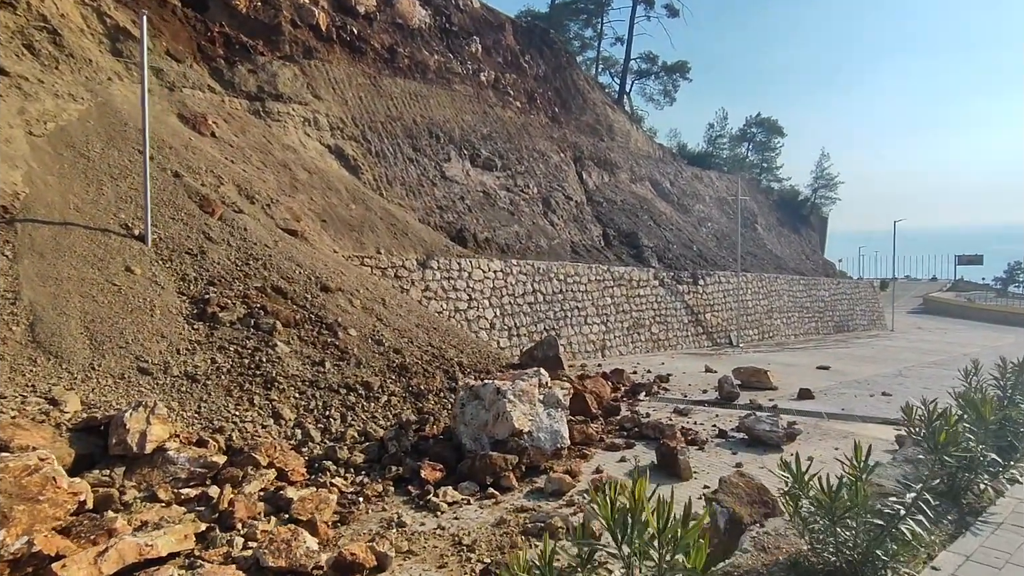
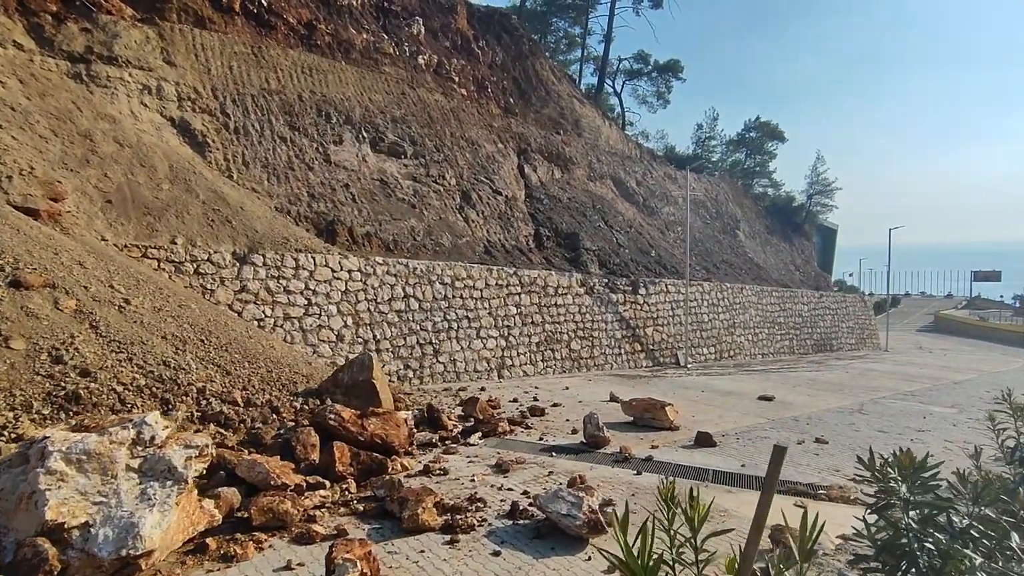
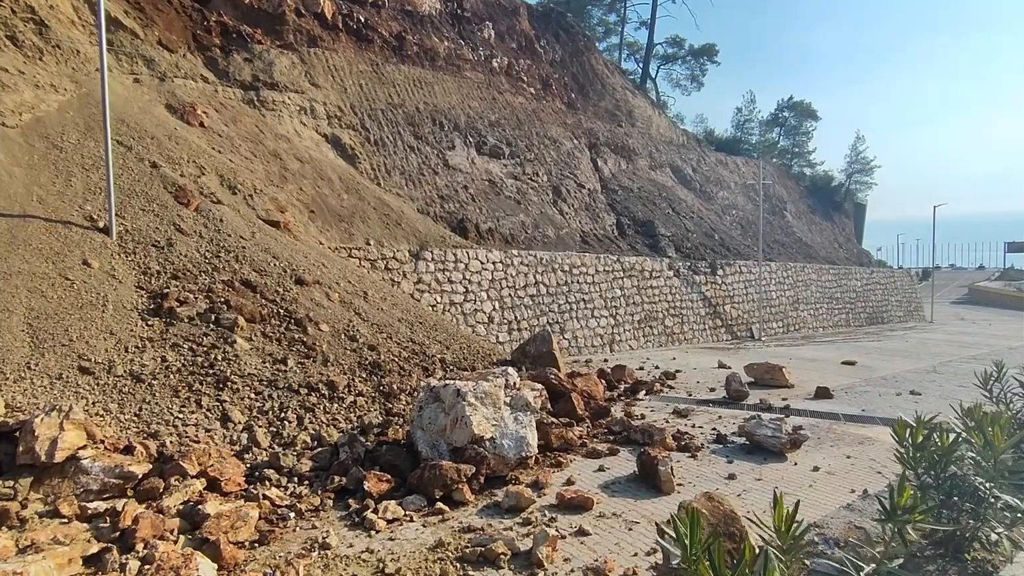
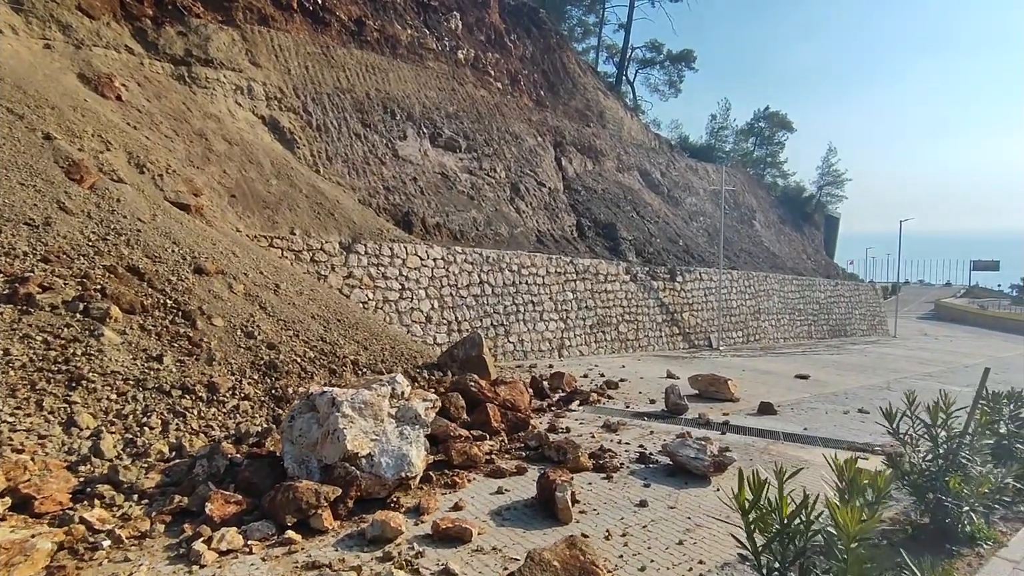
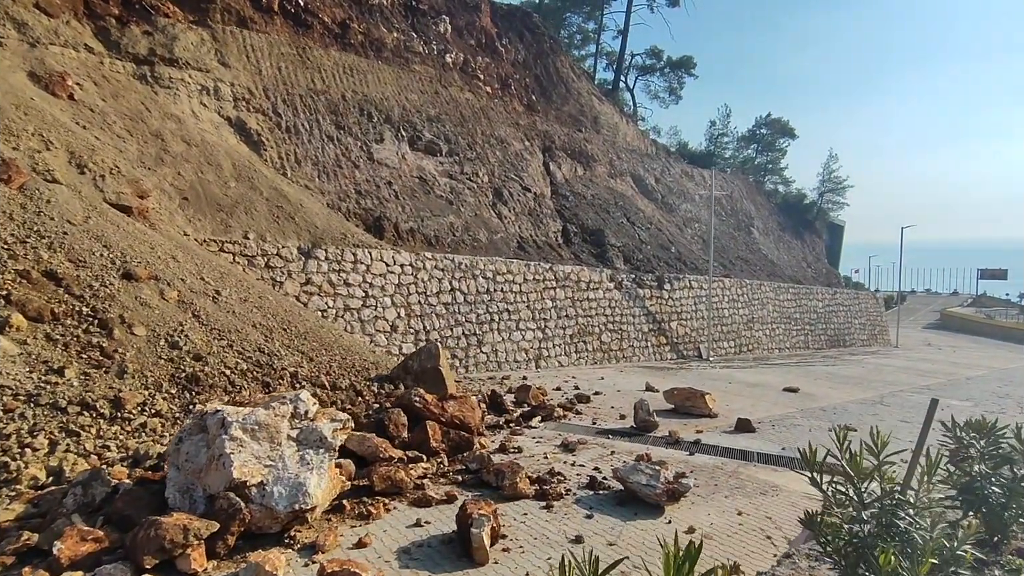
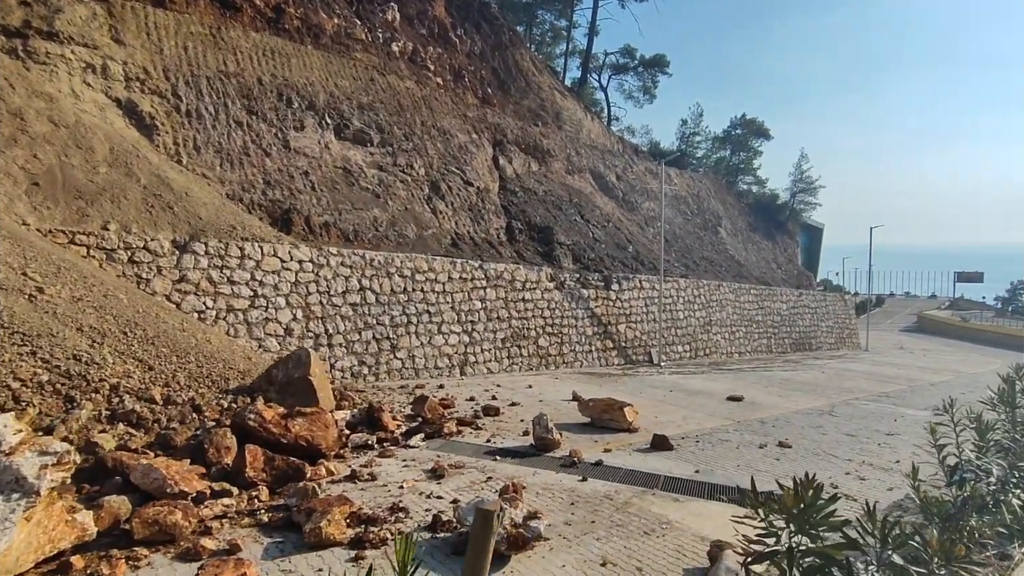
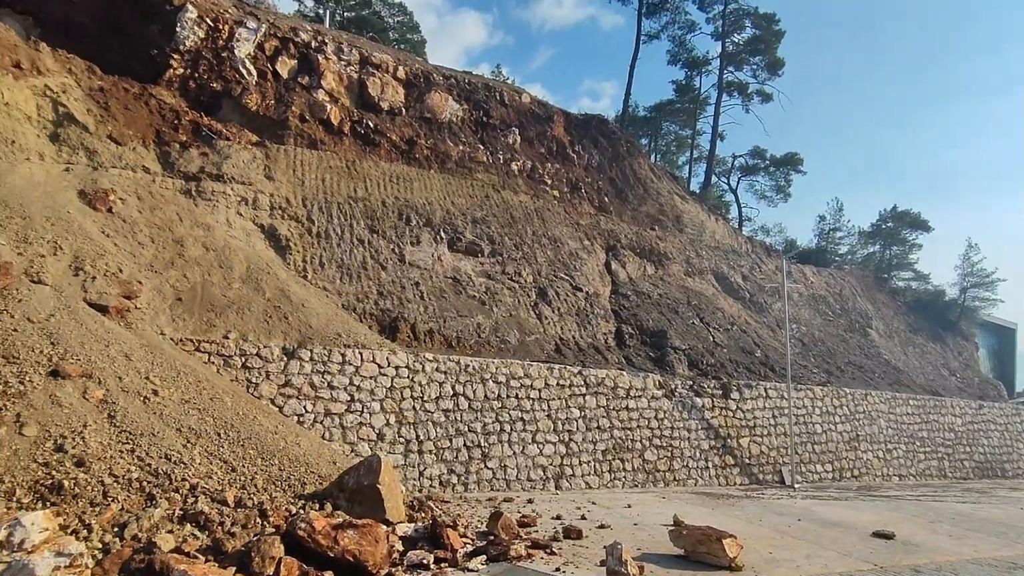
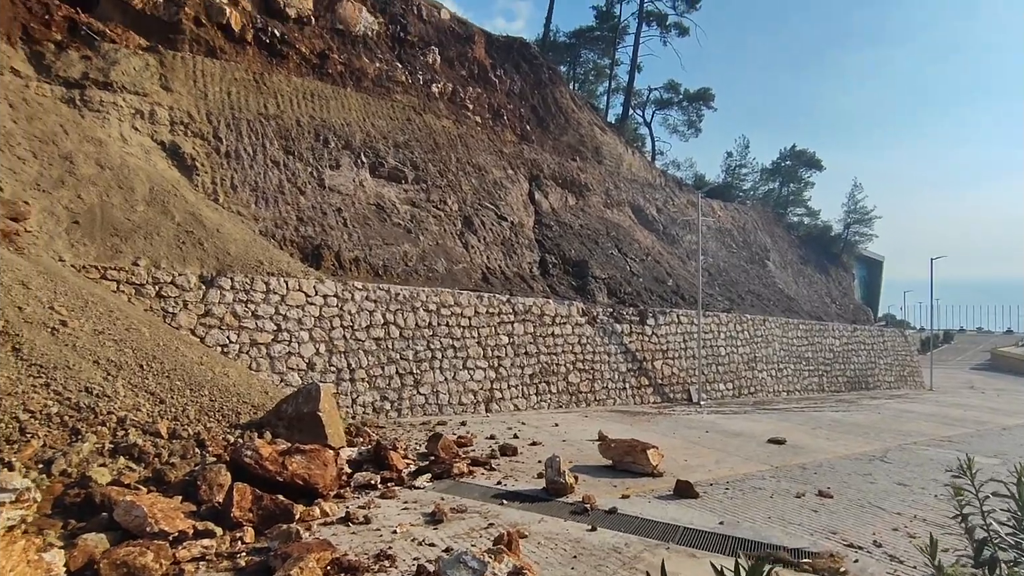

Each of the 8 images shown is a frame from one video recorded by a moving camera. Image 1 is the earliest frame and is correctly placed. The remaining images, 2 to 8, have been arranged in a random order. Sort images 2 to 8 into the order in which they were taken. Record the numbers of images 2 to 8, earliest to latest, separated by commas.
3, 4, 5, 2, 6, 8, 7
